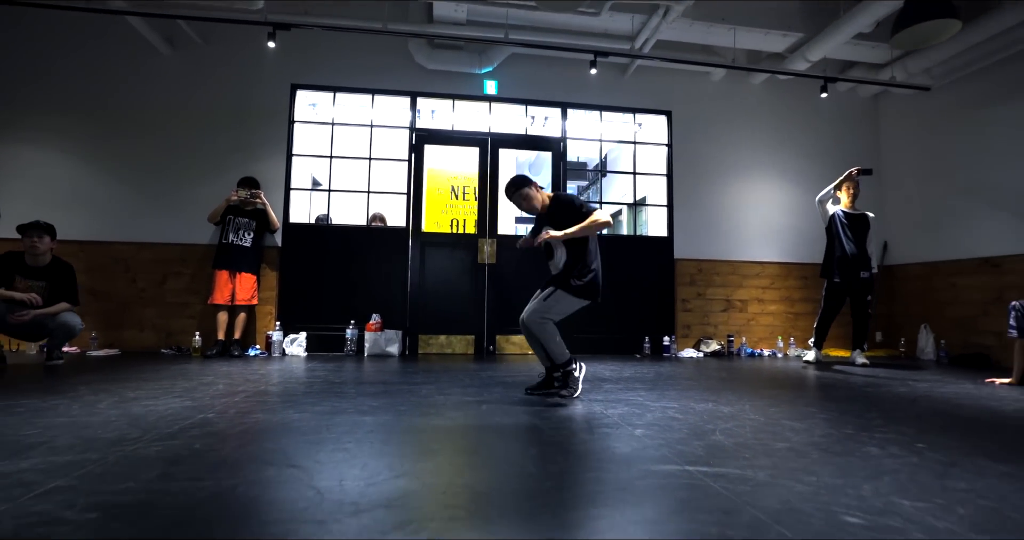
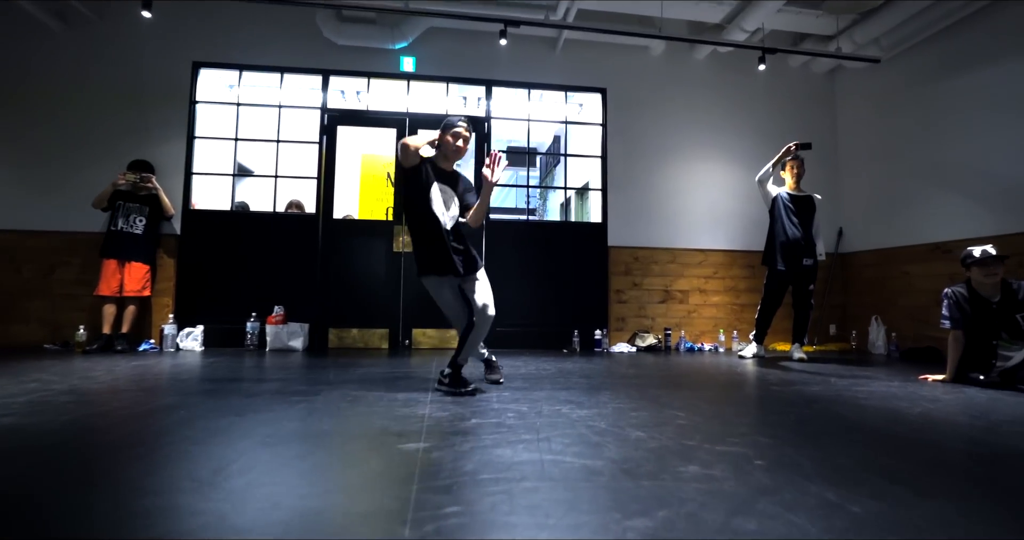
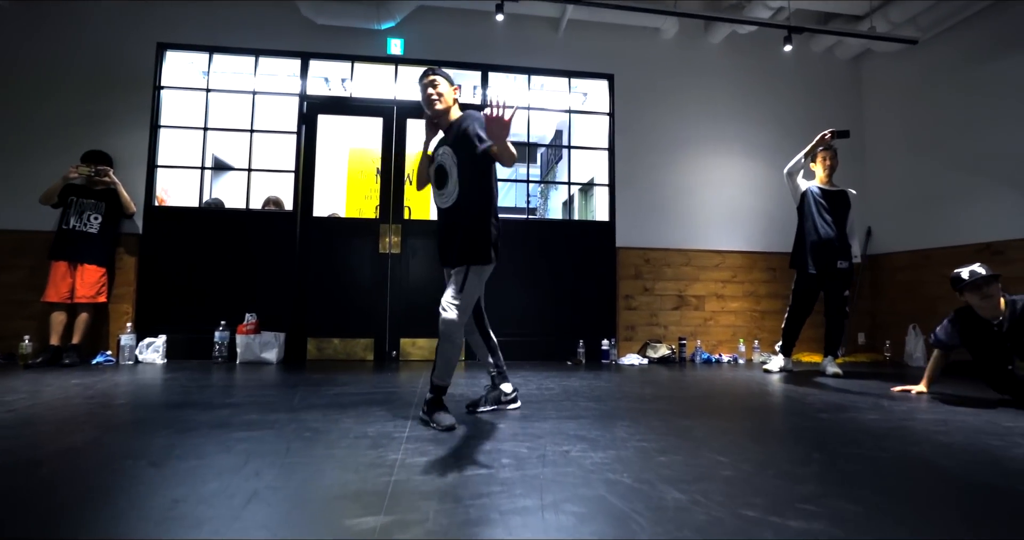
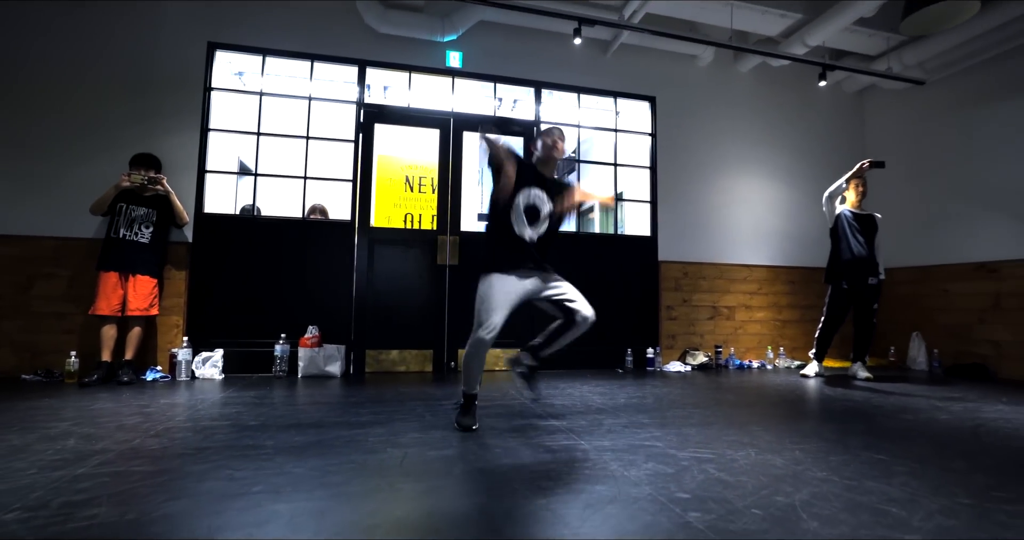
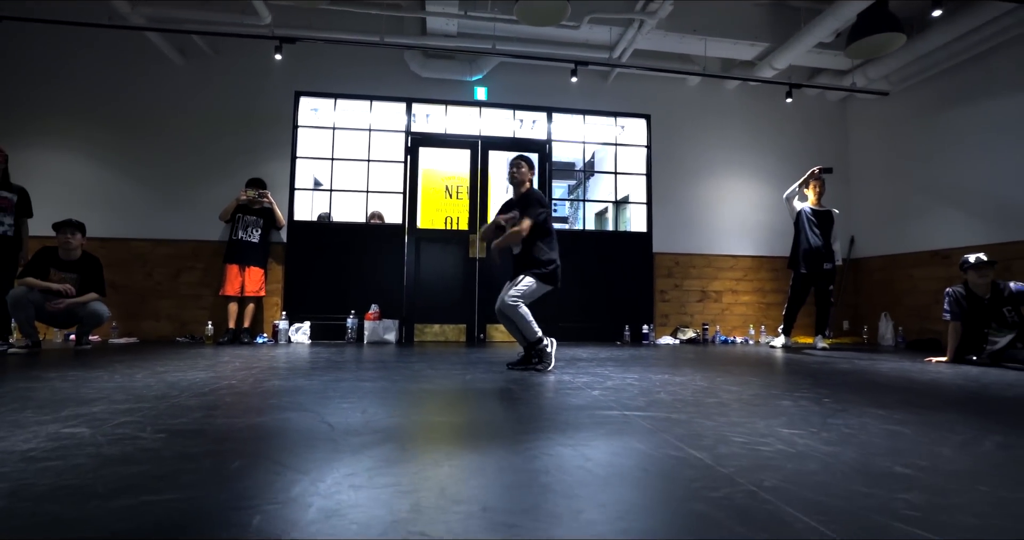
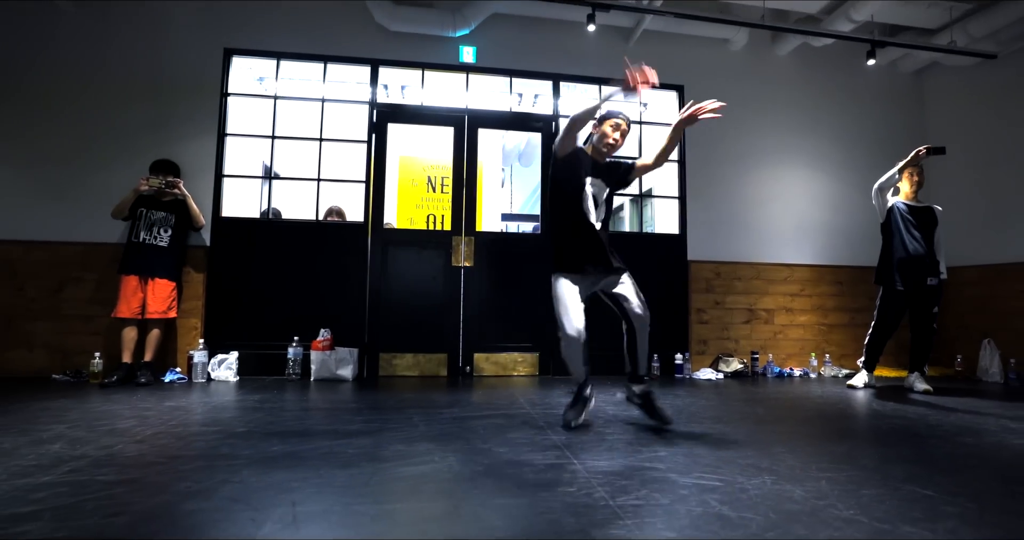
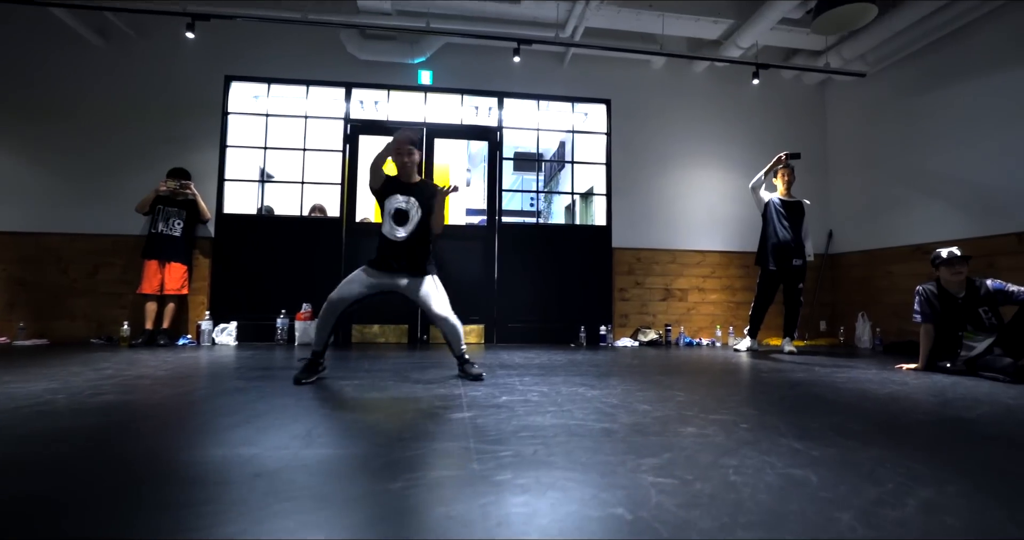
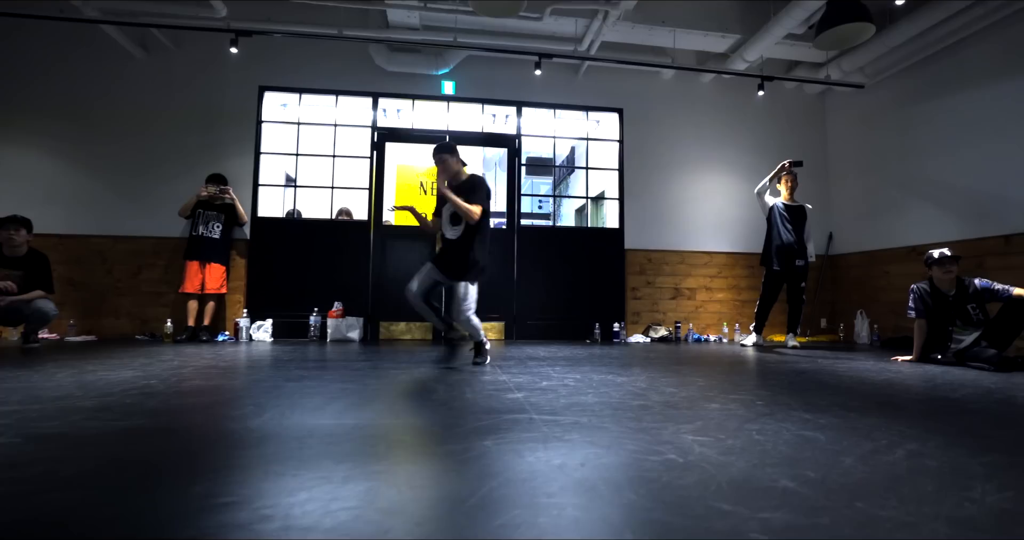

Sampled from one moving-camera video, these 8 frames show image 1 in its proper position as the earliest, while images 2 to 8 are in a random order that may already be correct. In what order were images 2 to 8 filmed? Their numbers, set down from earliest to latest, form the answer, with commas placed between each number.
5, 8, 7, 2, 3, 6, 4
